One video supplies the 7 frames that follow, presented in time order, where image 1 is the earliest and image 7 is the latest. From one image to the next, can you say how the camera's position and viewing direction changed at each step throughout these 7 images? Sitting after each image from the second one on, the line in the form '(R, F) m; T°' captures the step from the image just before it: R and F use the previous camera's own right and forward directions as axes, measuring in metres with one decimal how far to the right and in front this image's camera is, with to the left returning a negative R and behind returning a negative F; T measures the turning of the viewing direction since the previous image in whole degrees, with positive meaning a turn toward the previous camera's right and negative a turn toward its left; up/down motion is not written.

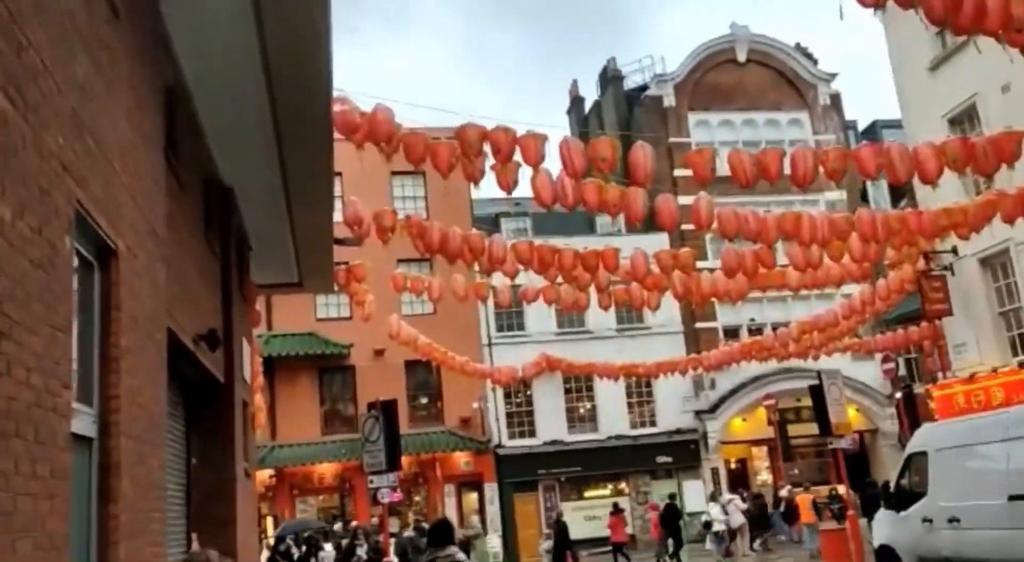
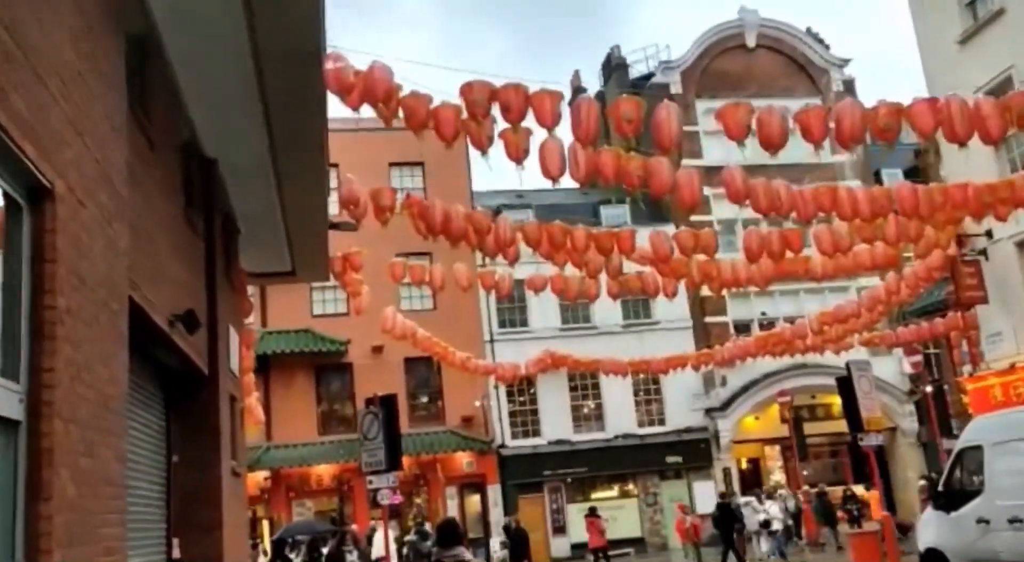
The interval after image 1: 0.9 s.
(-0.2, +0.9) m; 0°
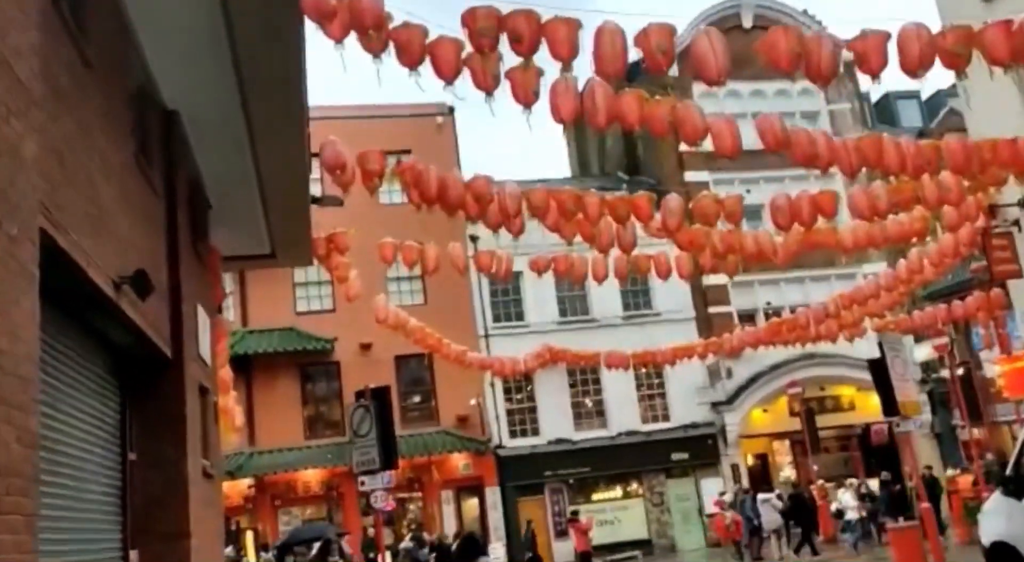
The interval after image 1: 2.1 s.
(-0.2, +1.2) m; +1°
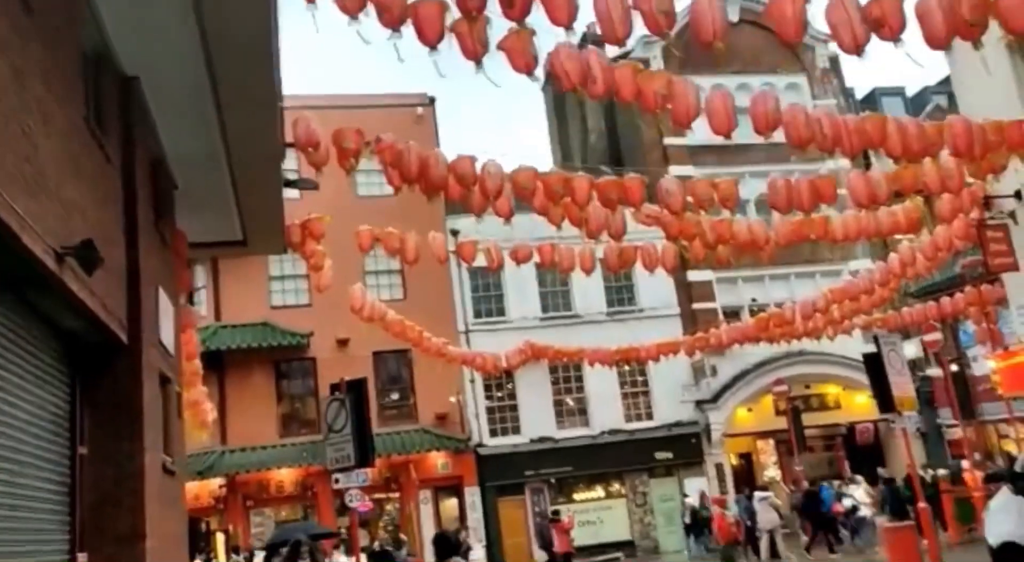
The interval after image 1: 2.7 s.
(-0.1, +0.6) m; +1°
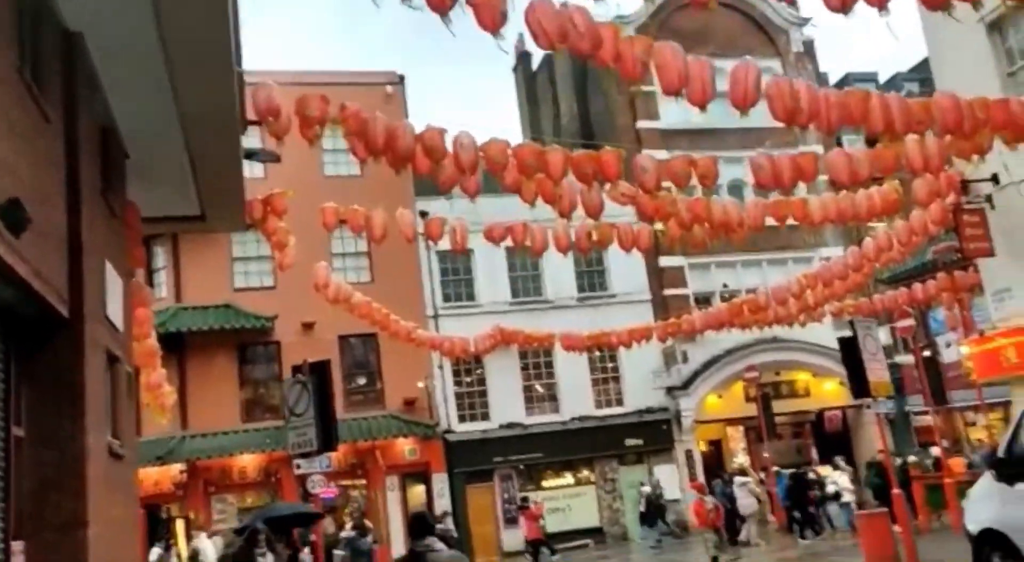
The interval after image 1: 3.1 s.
(0.0, +0.4) m; +2°
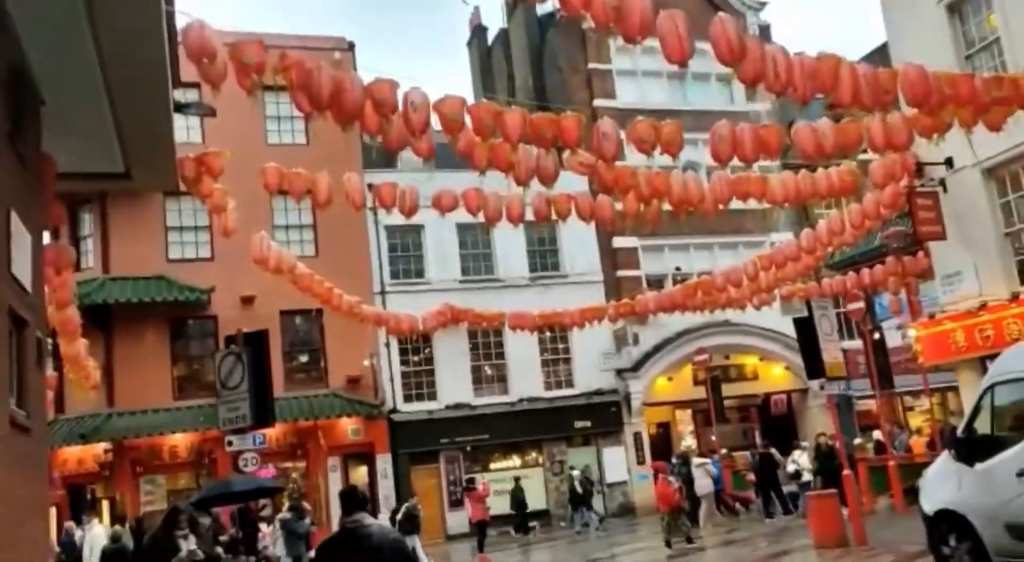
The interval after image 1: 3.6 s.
(0.0, +0.5) m; +3°
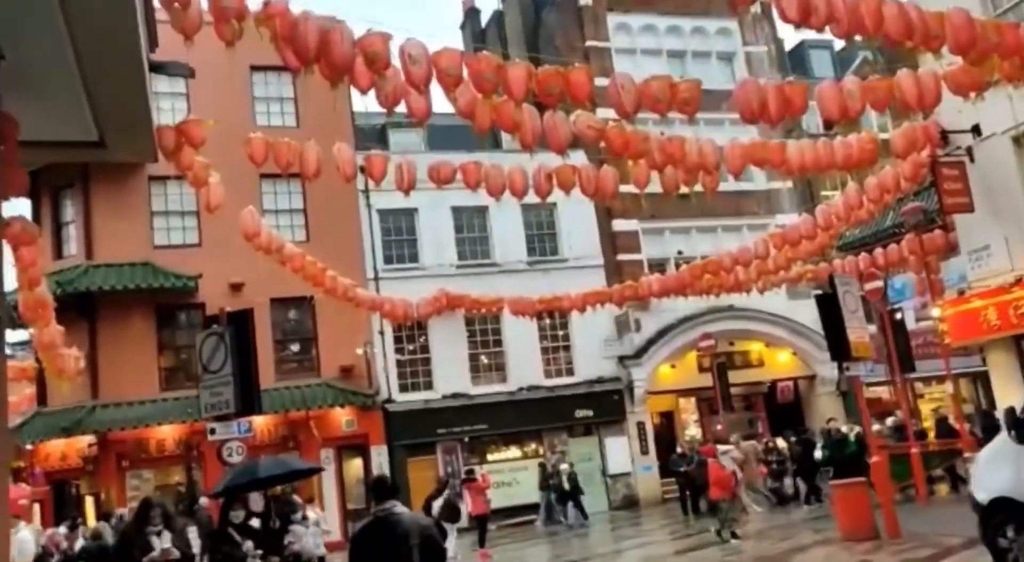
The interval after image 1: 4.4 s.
(-0.2, +0.8) m; +1°
